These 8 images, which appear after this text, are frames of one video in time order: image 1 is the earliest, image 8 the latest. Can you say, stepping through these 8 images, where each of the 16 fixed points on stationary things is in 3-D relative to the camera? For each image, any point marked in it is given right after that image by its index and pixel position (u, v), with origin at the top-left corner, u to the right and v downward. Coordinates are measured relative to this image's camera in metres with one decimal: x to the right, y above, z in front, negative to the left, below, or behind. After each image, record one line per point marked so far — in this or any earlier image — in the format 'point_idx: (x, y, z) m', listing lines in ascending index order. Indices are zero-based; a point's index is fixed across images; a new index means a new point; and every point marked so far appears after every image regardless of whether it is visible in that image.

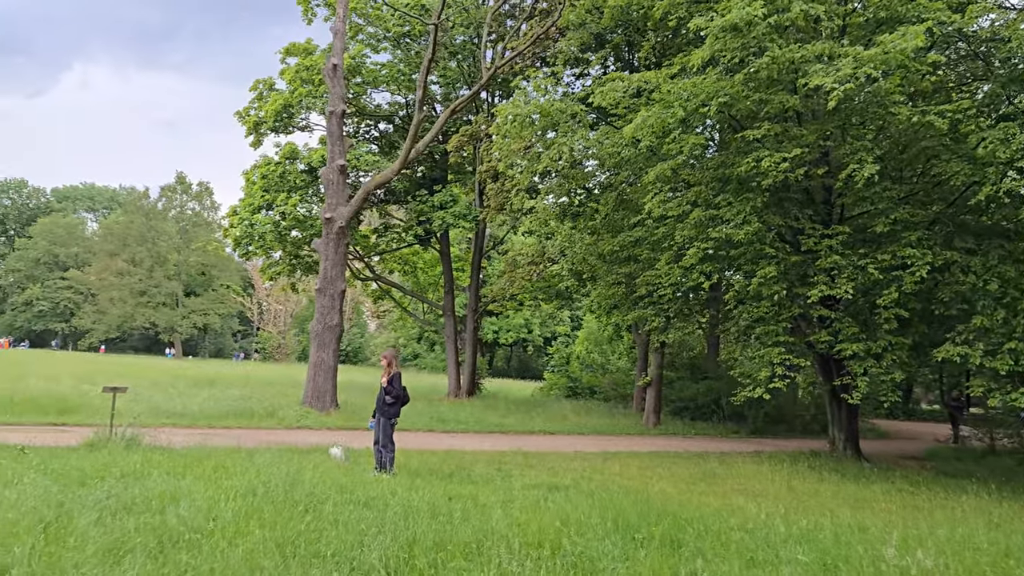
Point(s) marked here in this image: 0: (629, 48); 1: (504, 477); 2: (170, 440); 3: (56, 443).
0: (+2.4, +4.9, +17.3) m
1: (-0.1, -2.1, +9.5) m
2: (-4.0, -1.8, +9.8) m
3: (-4.9, -1.7, +9.0) m
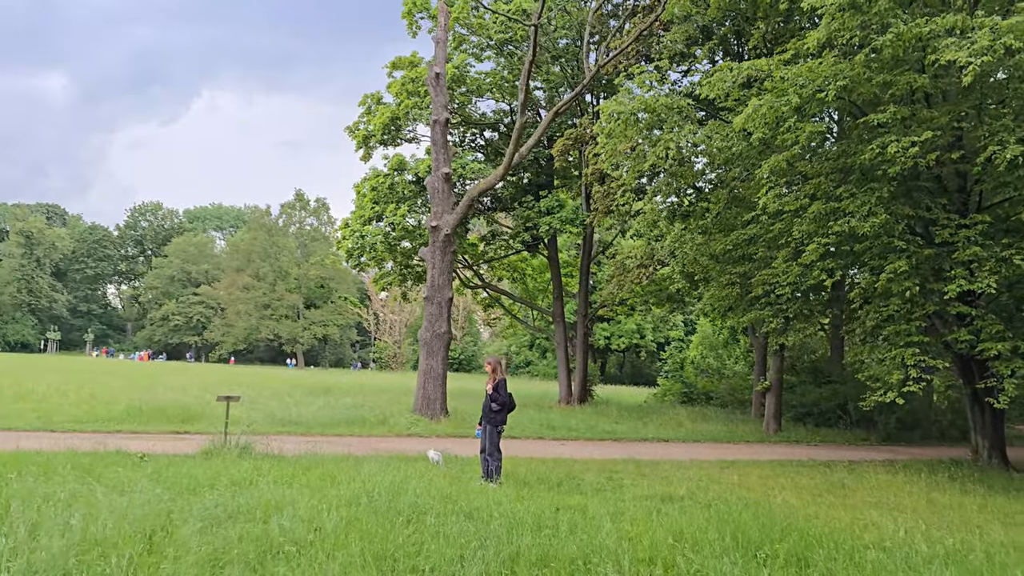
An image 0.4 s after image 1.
0: (+4.5, +4.9, +16.6) m
1: (+1.1, -2.1, +9.1) m
2: (-2.7, -1.9, +9.9) m
3: (-3.7, -1.8, +9.3) m
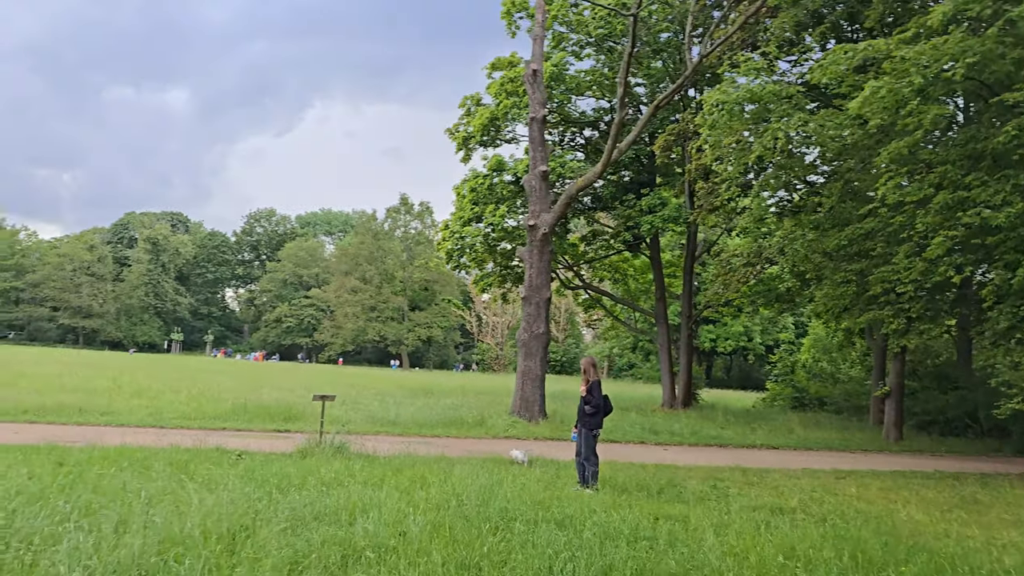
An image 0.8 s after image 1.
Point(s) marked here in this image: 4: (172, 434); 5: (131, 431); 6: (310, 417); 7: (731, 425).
0: (+6.3, +5.0, +15.6) m
1: (+2.1, -2.1, +8.5) m
2: (-1.6, -1.9, +9.8) m
3: (-2.7, -1.8, +9.4) m
4: (-4.0, -1.7, +10.0) m
5: (-4.6, -1.8, +10.2) m
6: (-3.2, -2.1, +13.4) m
7: (+4.7, -2.9, +17.9) m
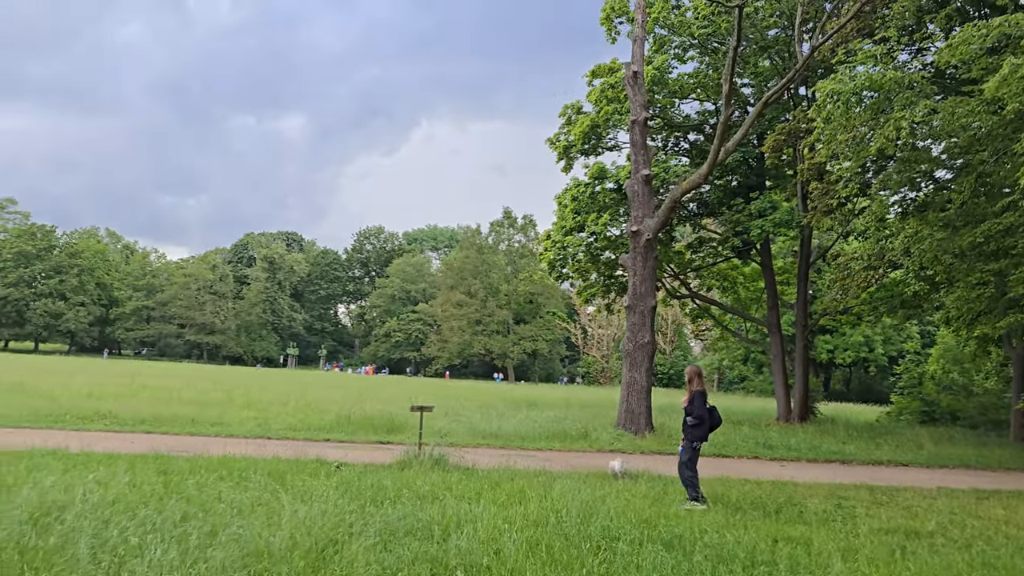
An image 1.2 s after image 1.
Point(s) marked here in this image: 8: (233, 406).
0: (+8.1, +4.9, +14.5) m
1: (+3.1, -2.1, +7.8) m
2: (-0.4, -2.0, +9.6) m
3: (-1.6, -1.9, +9.2) m
4: (-2.8, -1.9, +10.0) m
5: (-3.4, -1.9, +10.3) m
6: (-1.6, -2.2, +13.3) m
7: (+6.8, -3.0, +16.8) m
8: (-5.2, -2.2, +15.7) m
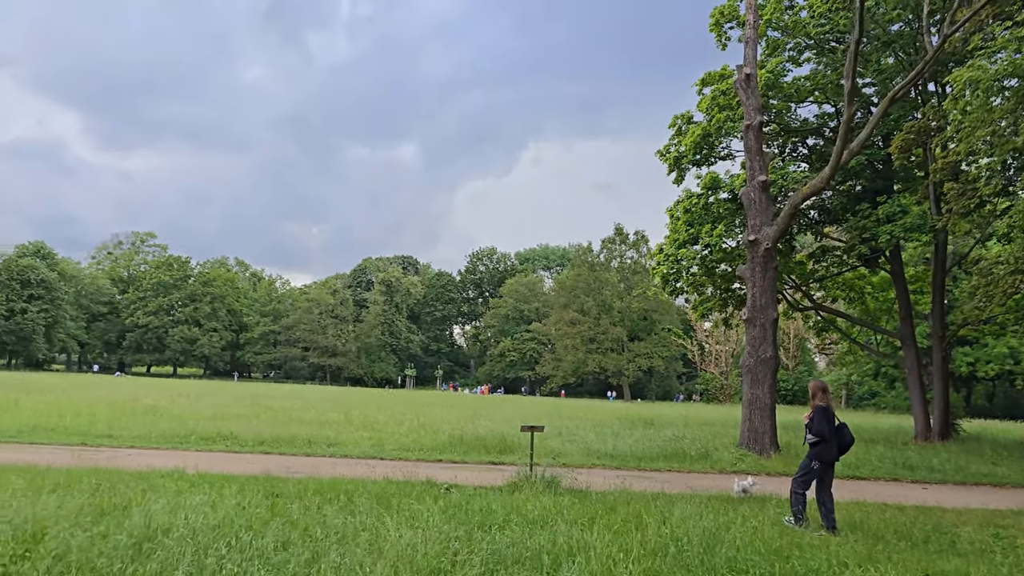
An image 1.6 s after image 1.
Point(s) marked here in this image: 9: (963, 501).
0: (+9.8, +4.9, +13.0) m
1: (+4.1, -2.2, +7.0) m
2: (+0.9, -2.1, +9.2) m
3: (-0.3, -2.1, +9.0) m
4: (-1.5, -2.1, +9.9) m
5: (-2.0, -2.2, +10.3) m
6: (+0.2, -2.5, +13.0) m
7: (+9.0, -3.2, +15.3) m
8: (-3.1, -2.6, +15.9) m
9: (+5.3, -2.5, +9.9) m
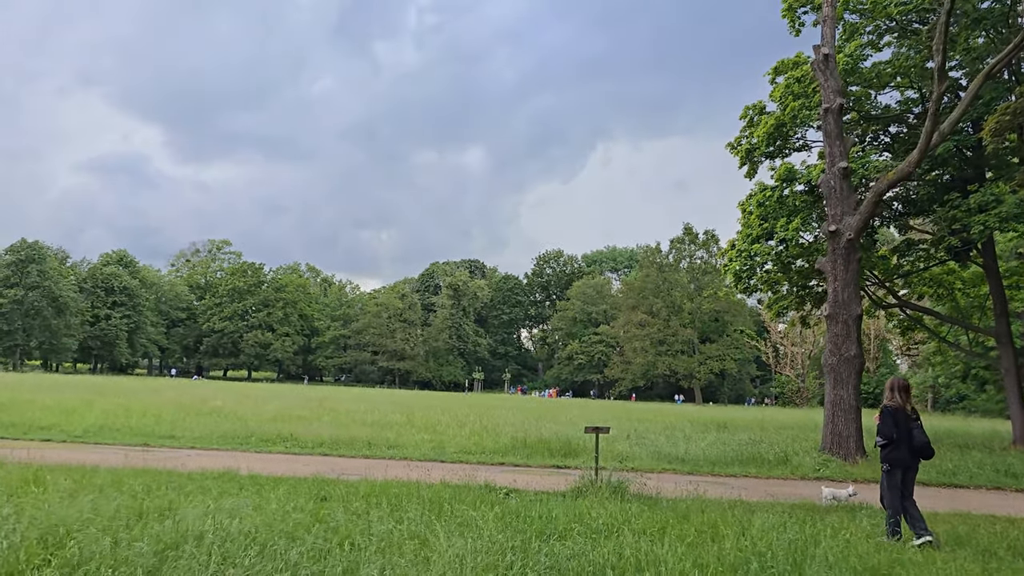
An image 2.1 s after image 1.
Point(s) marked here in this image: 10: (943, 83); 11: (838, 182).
0: (+10.6, +5.0, +11.7) m
1: (+4.6, -2.0, +6.1) m
2: (+1.5, -2.0, +8.5) m
3: (+0.3, -2.0, +8.4) m
4: (-0.8, -2.0, +9.5) m
5: (-1.2, -2.1, +9.9) m
6: (+1.2, -2.4, +12.4) m
7: (+10.1, -3.0, +14.0) m
8: (-1.9, -2.6, +15.5) m
9: (+6.0, -2.4, +8.9) m
10: (+7.8, +3.7, +15.4) m
11: (+5.4, +1.8, +13.9) m
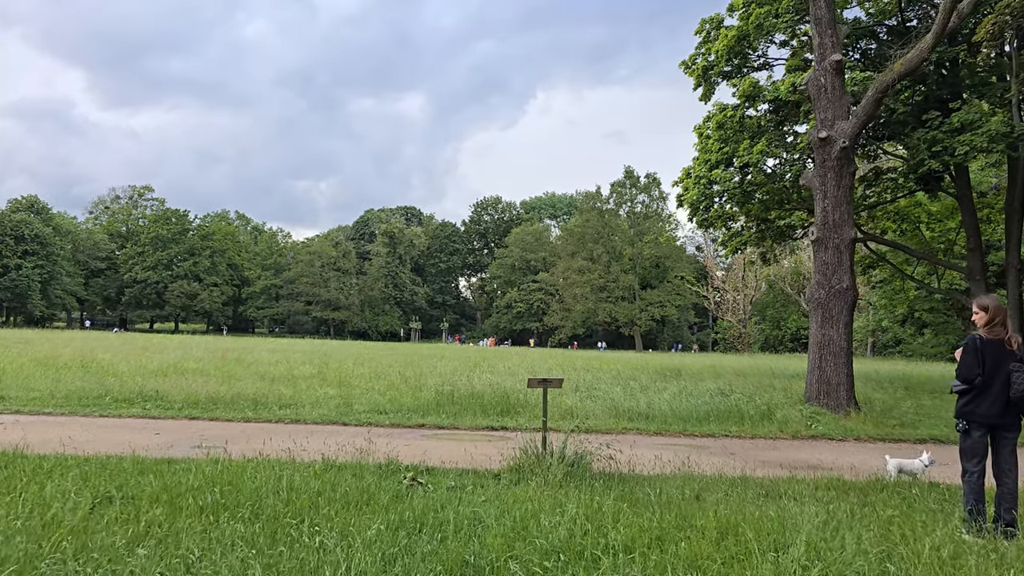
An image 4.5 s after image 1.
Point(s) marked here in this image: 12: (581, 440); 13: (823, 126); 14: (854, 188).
0: (+9.7, +6.0, +9.5) m
1: (+4.1, -1.4, +3.9) m
2: (+0.9, -1.3, +6.1) m
3: (-0.3, -1.3, +6.0) m
4: (-1.5, -1.2, +6.9) m
5: (-2.0, -1.3, +7.3) m
6: (+0.3, -1.4, +10.0) m
7: (+9.1, -1.9, +12.3) m
8: (-3.0, -1.4, +12.9) m
9: (+5.4, -1.6, +6.9) m
10: (+6.6, +4.9, +13.1) m
11: (+4.3, +2.9, +11.5) m
12: (+0.6, -1.3, +7.3) m
13: (+4.2, +2.2, +11.4) m
14: (+4.7, +1.4, +11.5) m
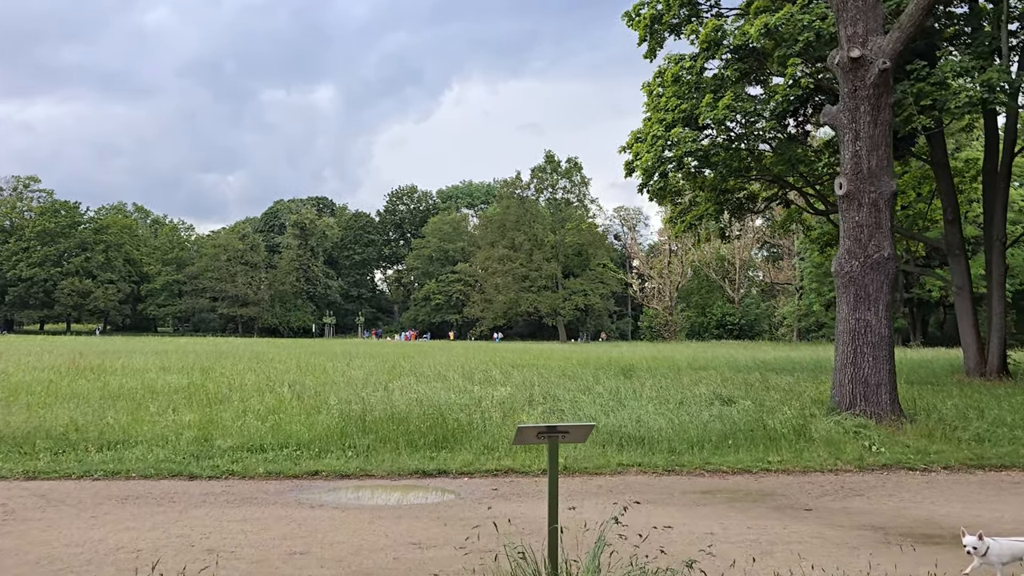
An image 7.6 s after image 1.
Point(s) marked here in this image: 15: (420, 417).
0: (+9.1, +6.4, +7.3) m
1: (+4.2, -1.1, +1.2) m
2: (+0.8, -1.1, +3.1) m
3: (-0.4, -1.1, +2.8) m
4: (-1.6, -1.1, +3.7) m
5: (-2.2, -1.1, +4.0) m
6: (-0.2, -1.2, +6.9) m
7: (+8.3, -1.5, +10.0) m
8: (-3.8, -1.3, +9.4) m
9: (+5.2, -1.3, +4.3) m
10: (+5.7, +5.3, +10.5) m
11: (+3.6, +3.2, +8.8) m
12: (+0.3, -1.1, +4.2) m
13: (+3.5, +2.5, +8.6) m
14: (+4.0, +1.7, +8.8) m
15: (-0.8, -1.2, +7.7) m
